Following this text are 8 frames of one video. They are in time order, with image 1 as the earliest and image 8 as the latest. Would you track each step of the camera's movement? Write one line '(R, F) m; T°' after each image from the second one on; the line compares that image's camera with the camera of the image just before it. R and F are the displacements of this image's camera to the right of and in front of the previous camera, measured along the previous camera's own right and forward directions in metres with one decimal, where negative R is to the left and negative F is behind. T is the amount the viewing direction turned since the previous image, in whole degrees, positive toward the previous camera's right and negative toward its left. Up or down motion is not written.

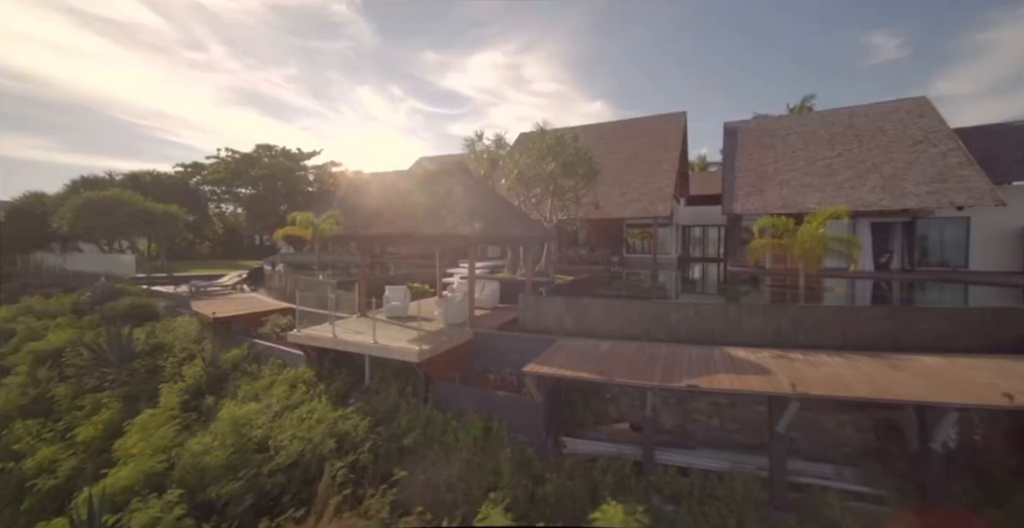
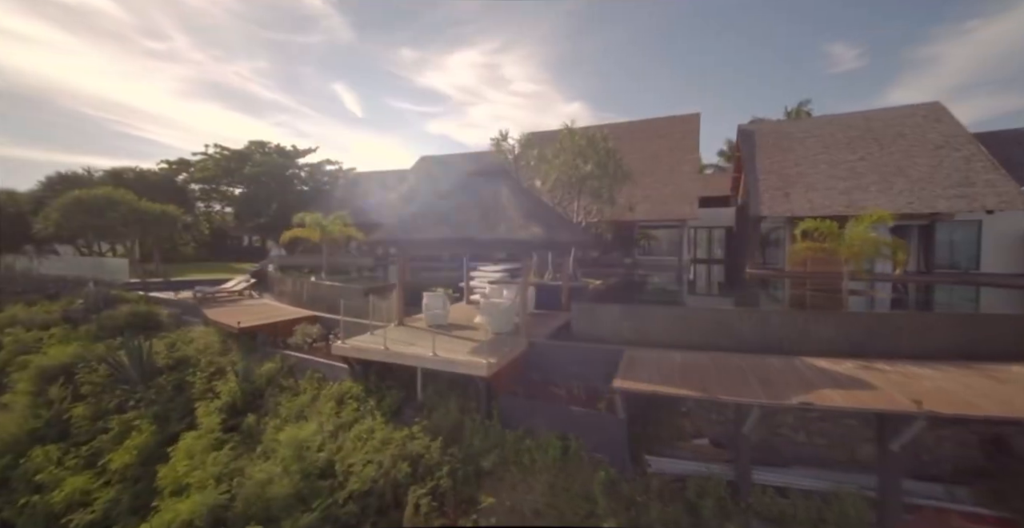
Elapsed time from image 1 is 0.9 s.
(-1.6, +0.5) m; +2°
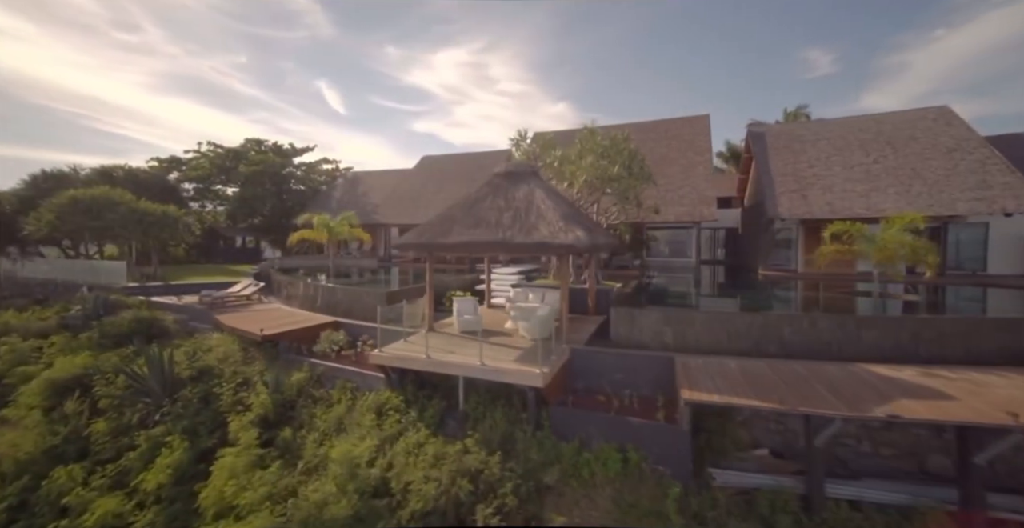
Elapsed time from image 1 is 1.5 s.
(-1.1, +0.3) m; +1°
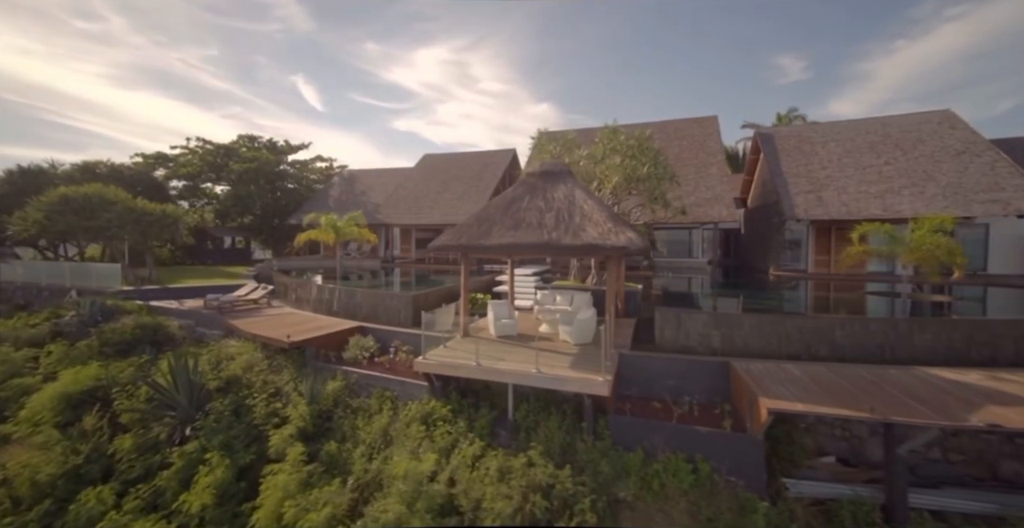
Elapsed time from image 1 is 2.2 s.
(-1.2, +0.3) m; +2°
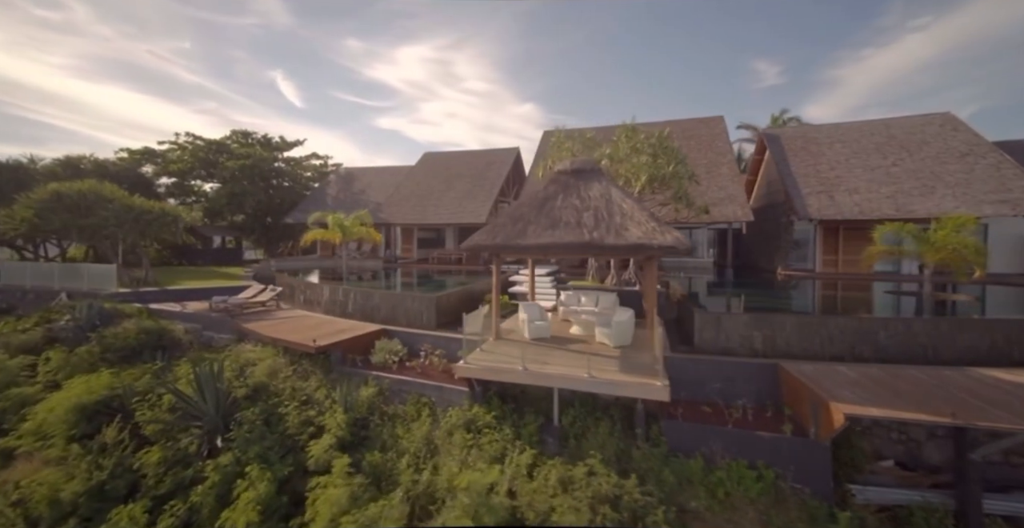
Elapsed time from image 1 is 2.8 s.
(-1.1, +0.3) m; +2°
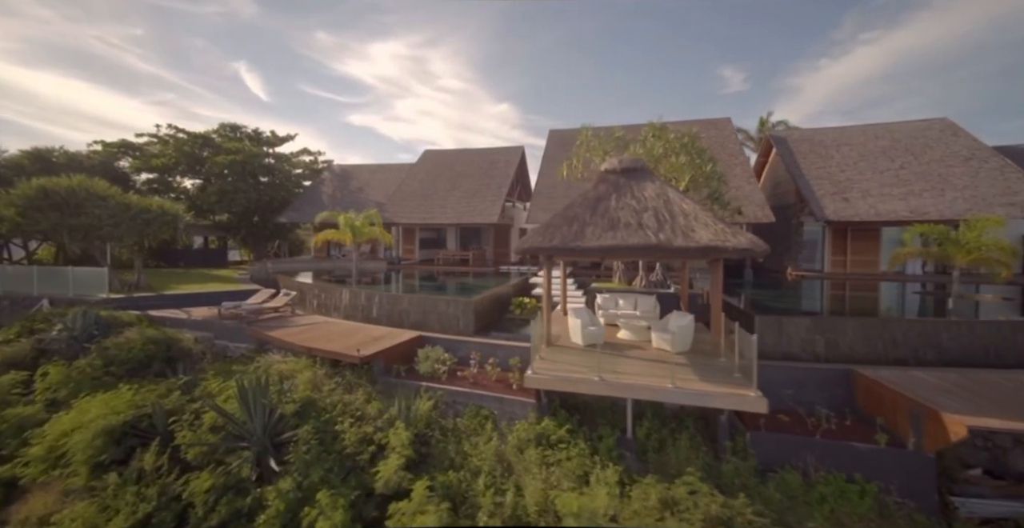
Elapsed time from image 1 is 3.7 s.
(-1.6, +0.5) m; +3°
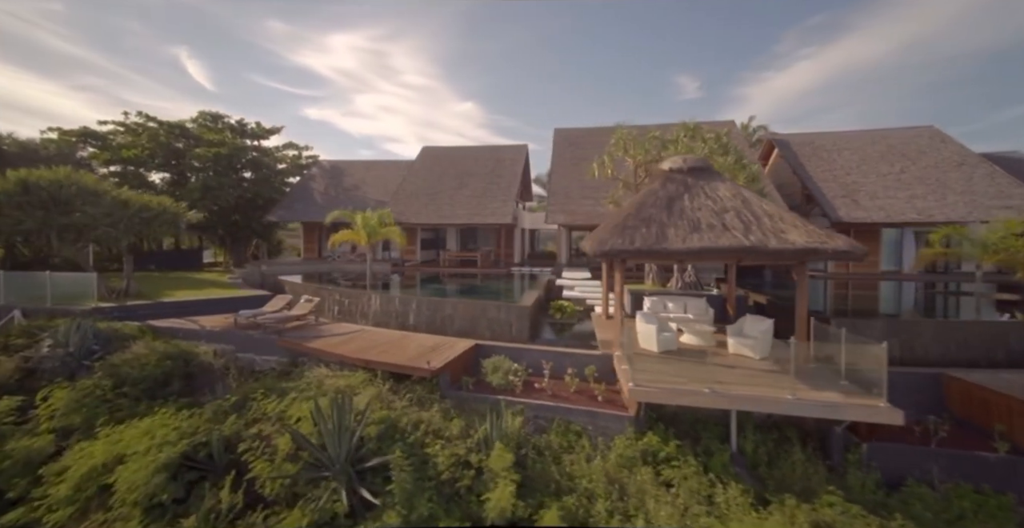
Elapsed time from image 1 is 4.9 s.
(-2.1, +0.6) m; +4°
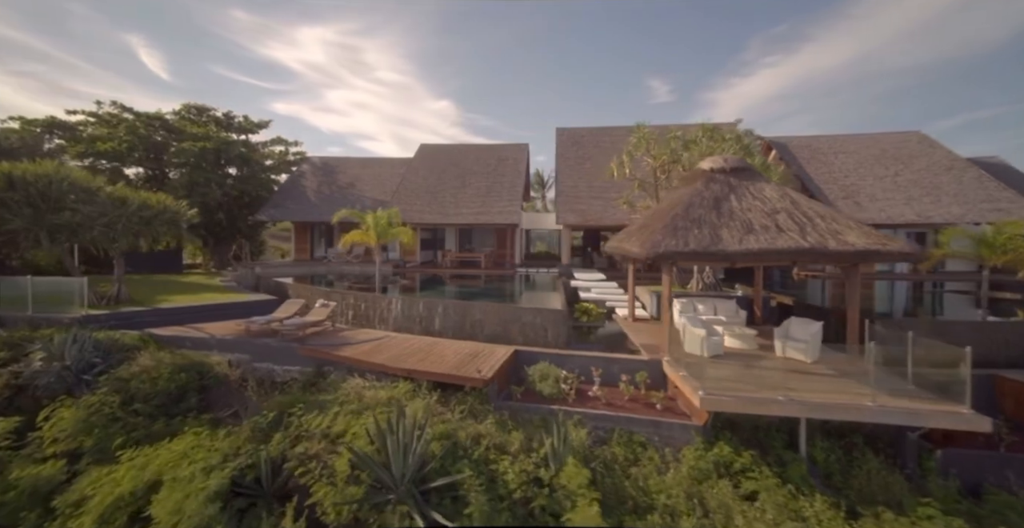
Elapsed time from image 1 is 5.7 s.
(-1.3, +0.4) m; +3°
